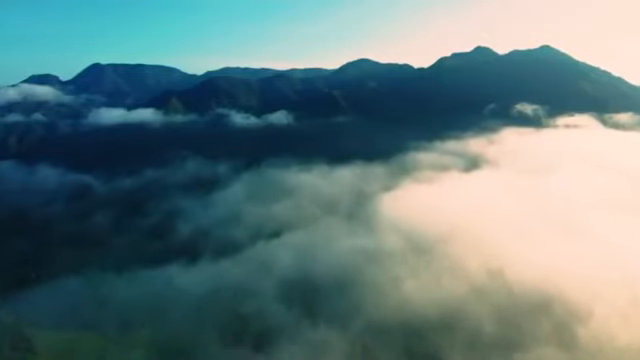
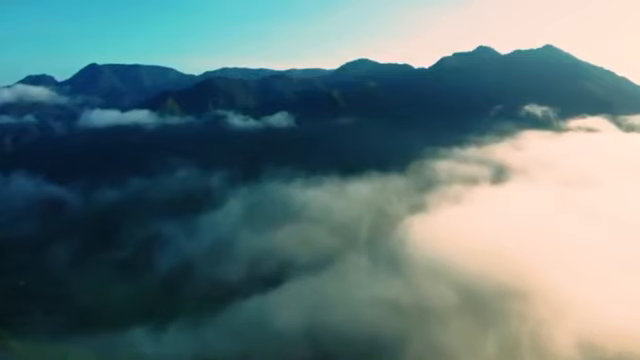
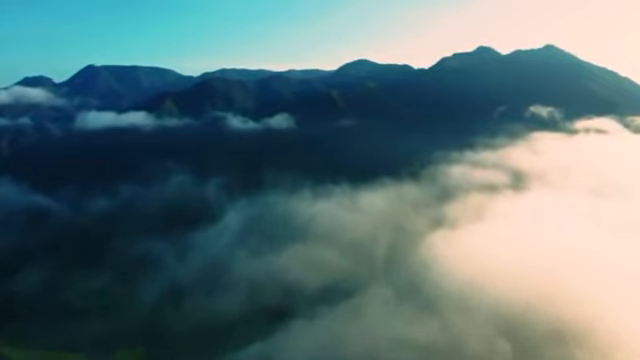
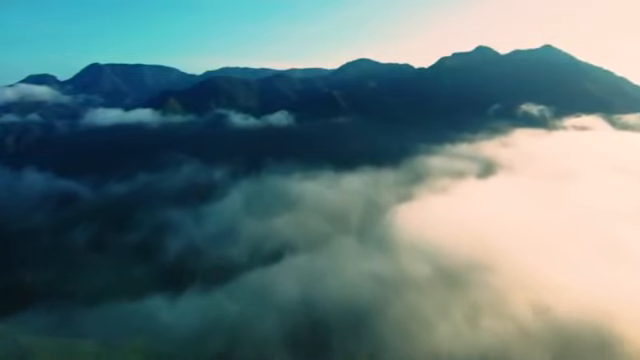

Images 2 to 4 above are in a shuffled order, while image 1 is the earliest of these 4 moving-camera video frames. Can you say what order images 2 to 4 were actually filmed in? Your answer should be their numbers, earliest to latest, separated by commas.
4, 2, 3
